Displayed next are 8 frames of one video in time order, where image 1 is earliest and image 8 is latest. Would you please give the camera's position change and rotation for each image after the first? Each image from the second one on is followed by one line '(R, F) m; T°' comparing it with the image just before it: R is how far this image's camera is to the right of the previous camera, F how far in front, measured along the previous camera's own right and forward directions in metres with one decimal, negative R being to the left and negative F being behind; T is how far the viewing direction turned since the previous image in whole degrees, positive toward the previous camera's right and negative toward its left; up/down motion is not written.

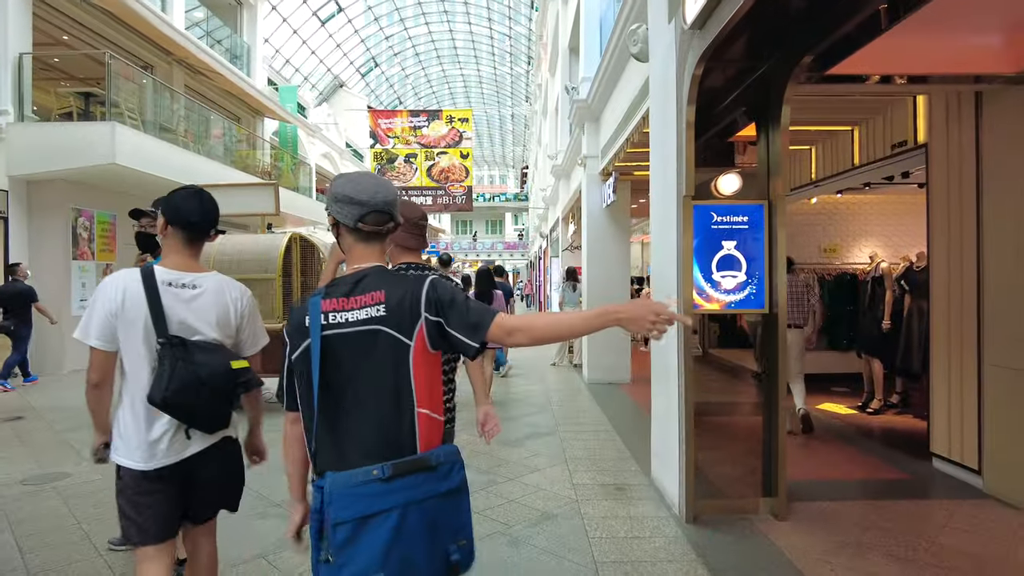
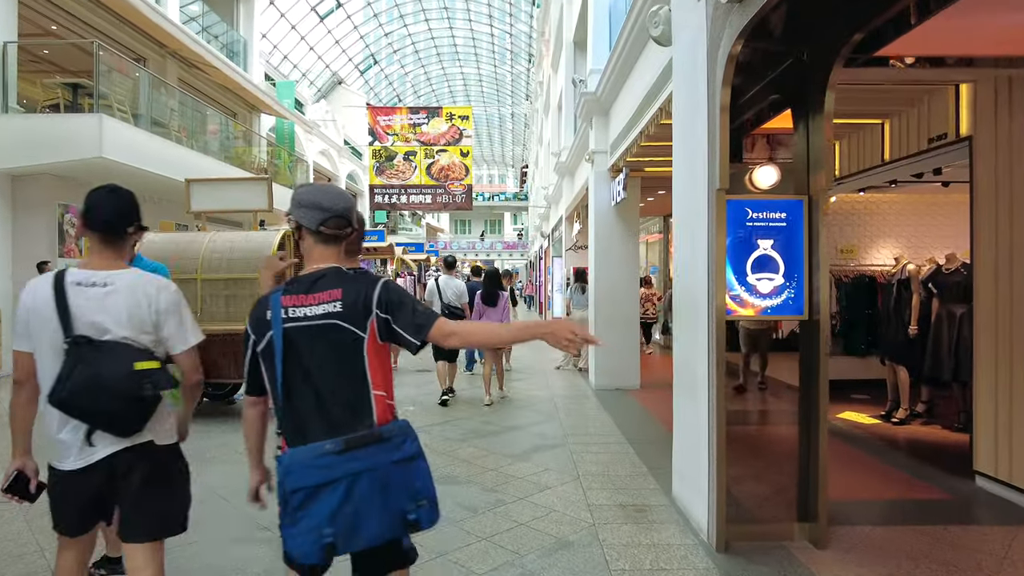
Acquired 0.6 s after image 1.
(-0.1, +0.4) m; 0°
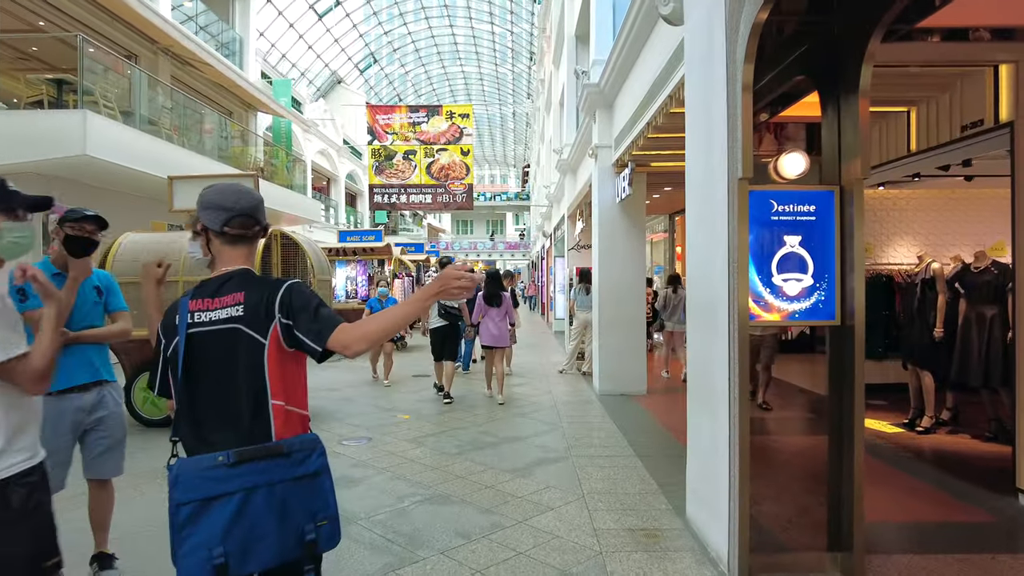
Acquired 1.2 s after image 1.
(0.0, +0.4) m; 0°
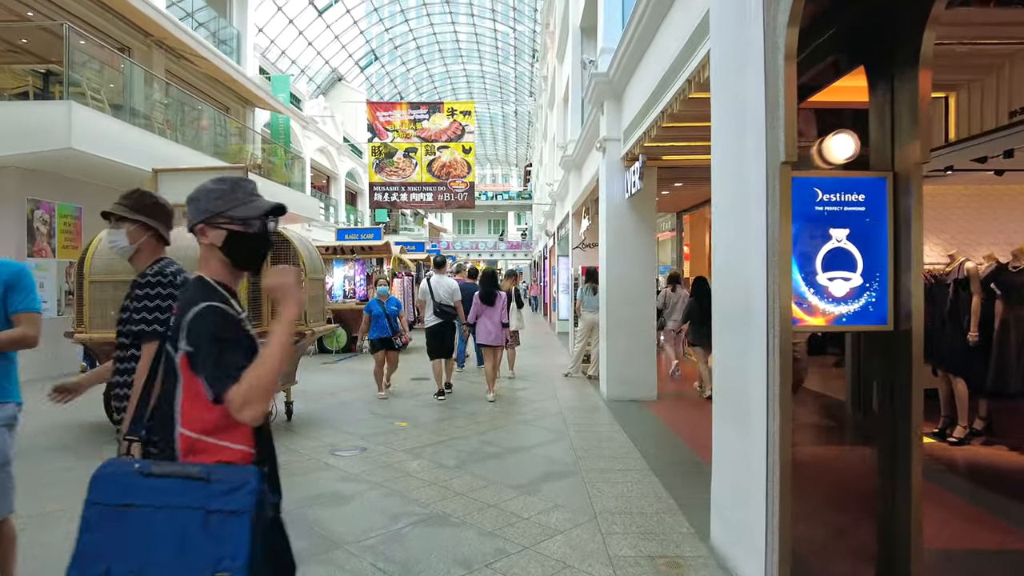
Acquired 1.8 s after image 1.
(0.0, +0.4) m; 0°
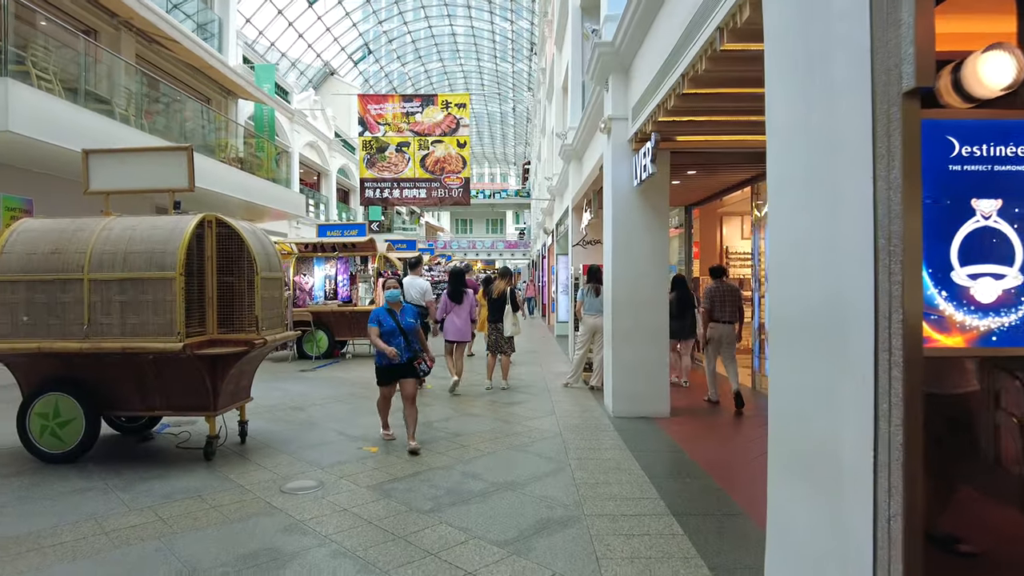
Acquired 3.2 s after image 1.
(+0.1, +1.0) m; 0°
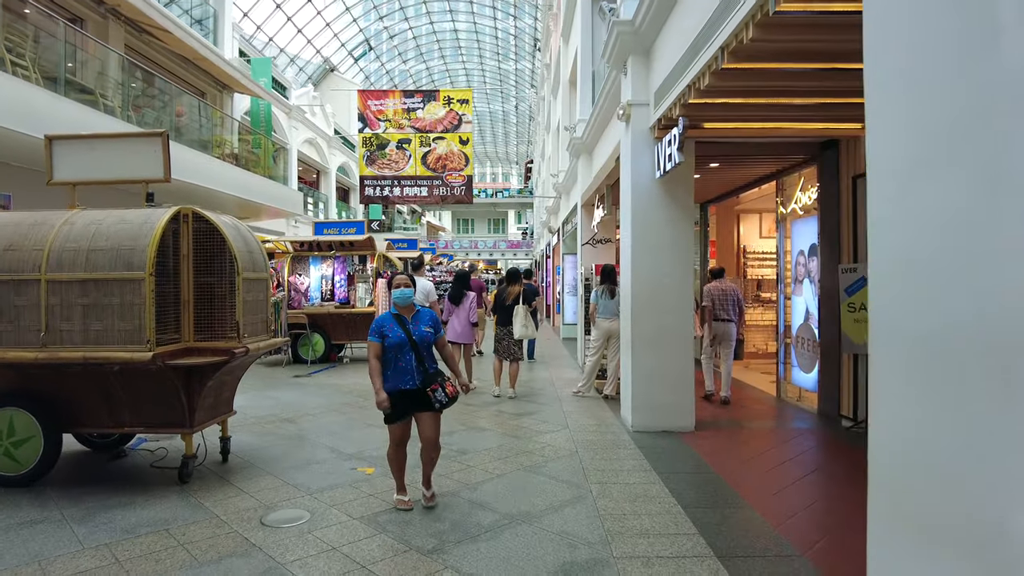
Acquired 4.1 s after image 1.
(-0.1, +0.6) m; 0°
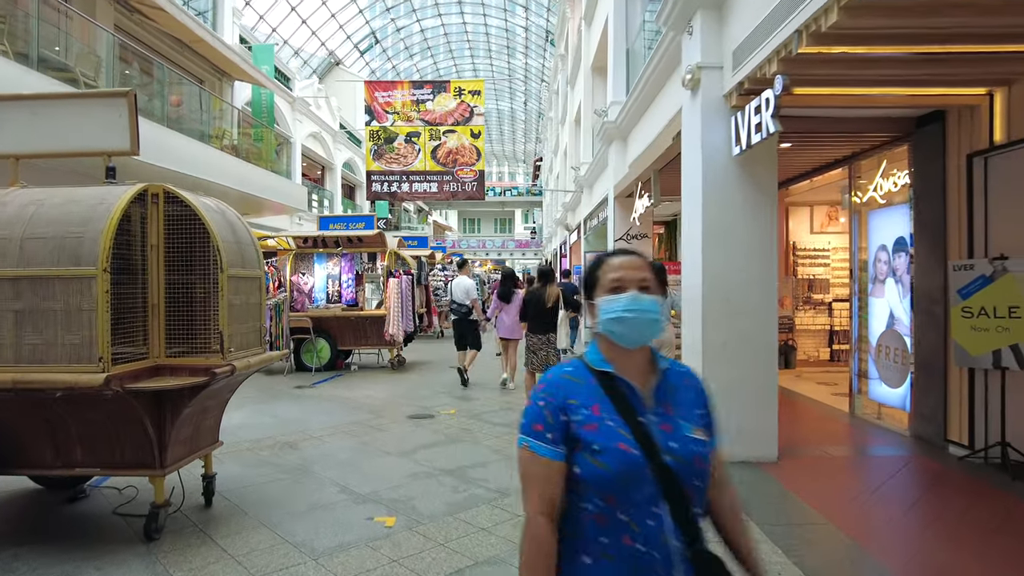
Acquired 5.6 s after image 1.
(-0.3, +1.1) m; 0°
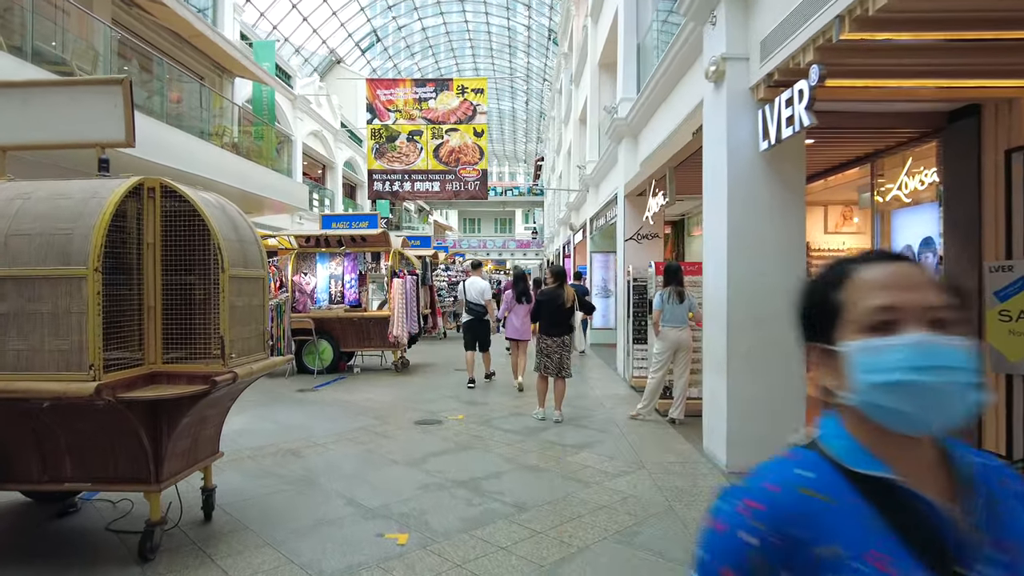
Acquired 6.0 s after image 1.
(-0.1, +0.2) m; 0°
